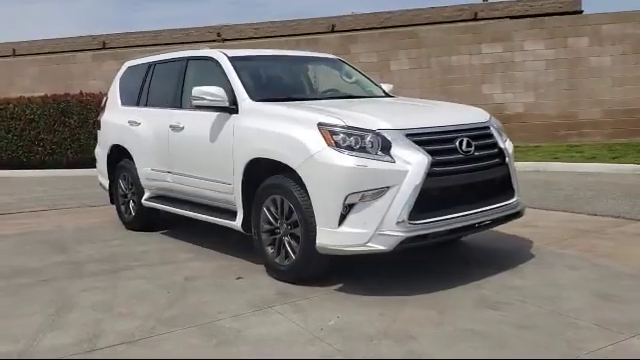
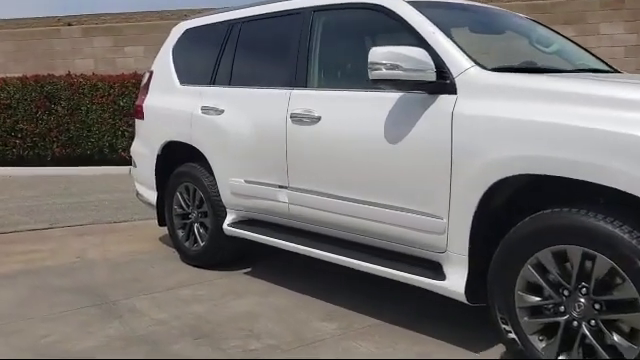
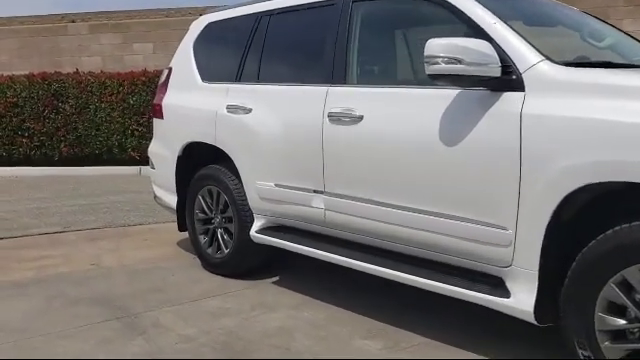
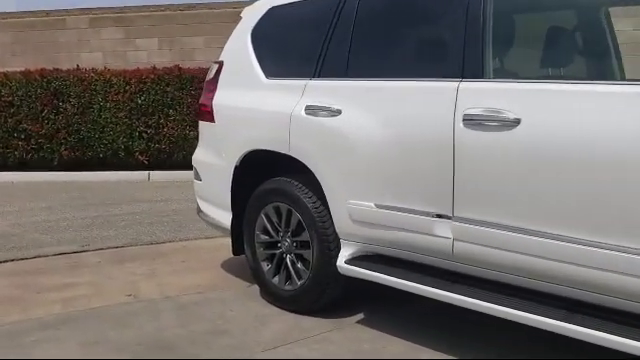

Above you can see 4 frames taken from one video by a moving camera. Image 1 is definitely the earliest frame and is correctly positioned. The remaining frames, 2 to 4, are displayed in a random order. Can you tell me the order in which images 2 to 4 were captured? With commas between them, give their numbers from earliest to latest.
2, 3, 4
